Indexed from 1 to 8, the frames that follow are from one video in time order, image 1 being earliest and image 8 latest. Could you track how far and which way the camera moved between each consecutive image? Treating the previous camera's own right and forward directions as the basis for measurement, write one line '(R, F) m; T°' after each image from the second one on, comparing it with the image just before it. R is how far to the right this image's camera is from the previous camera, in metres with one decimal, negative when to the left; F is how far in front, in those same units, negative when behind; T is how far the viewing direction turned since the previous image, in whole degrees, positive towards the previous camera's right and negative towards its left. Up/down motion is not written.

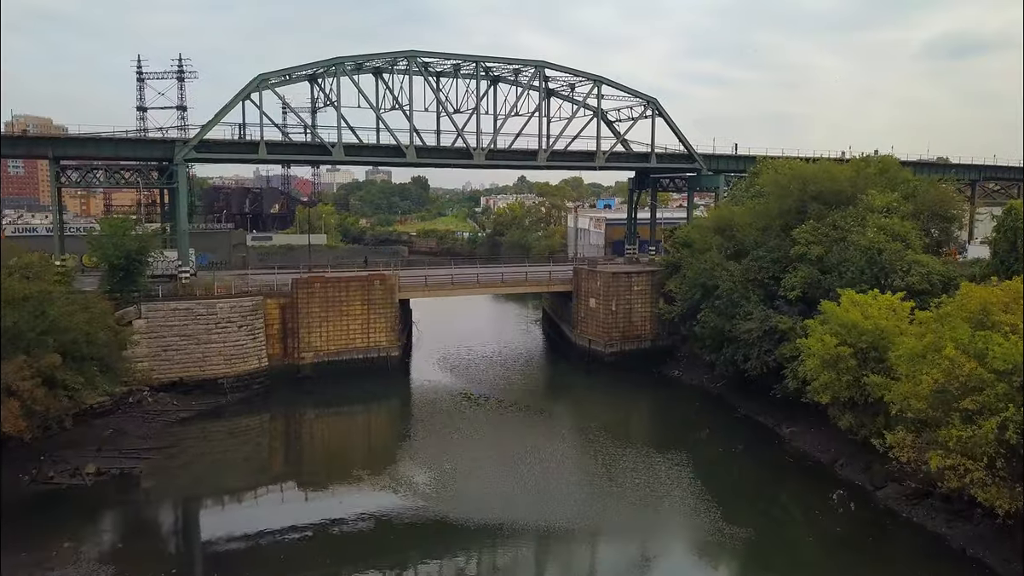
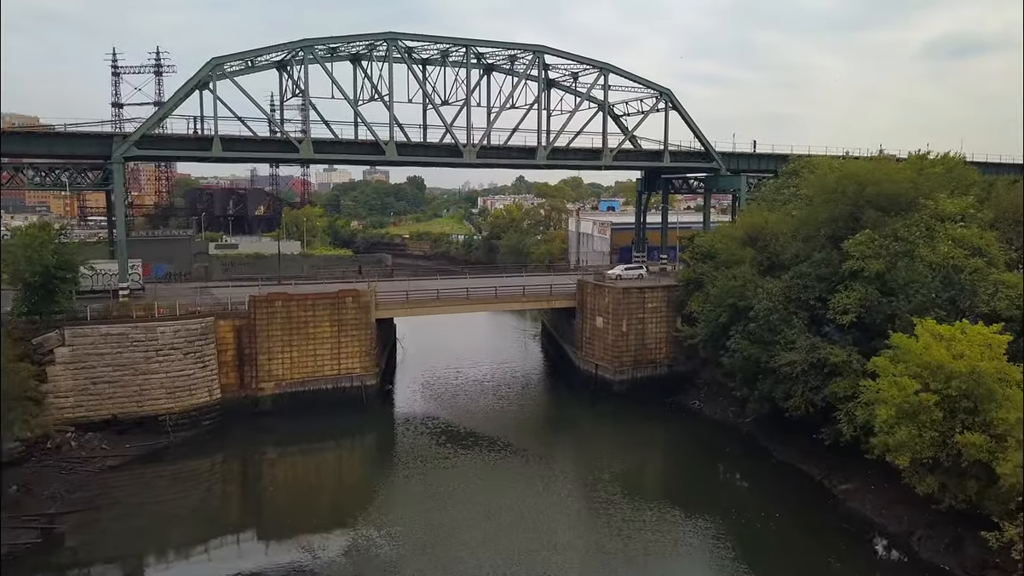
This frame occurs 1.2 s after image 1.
(+0.2, +5.5) m; 0°
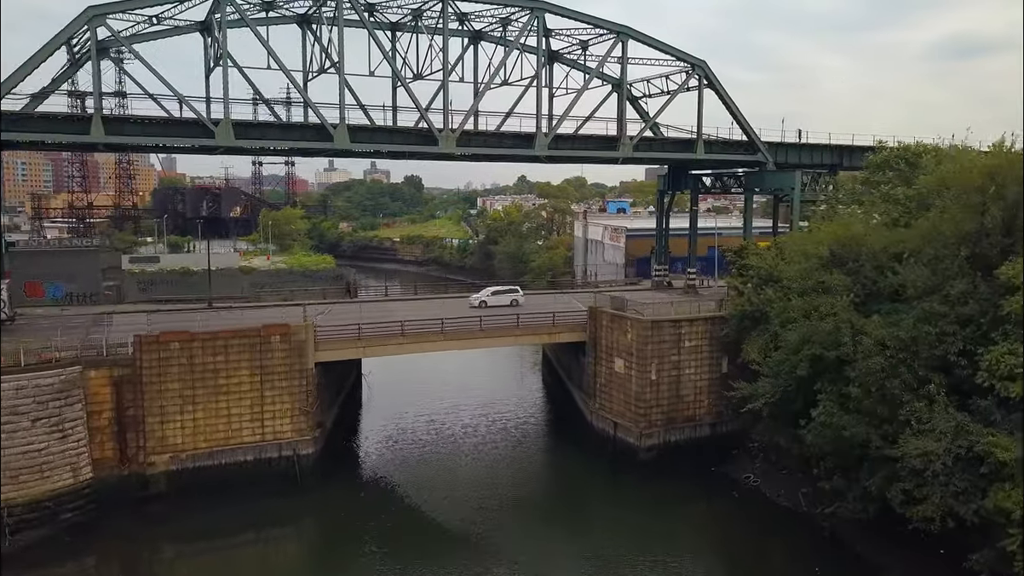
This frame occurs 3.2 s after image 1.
(+0.4, +9.2) m; 0°
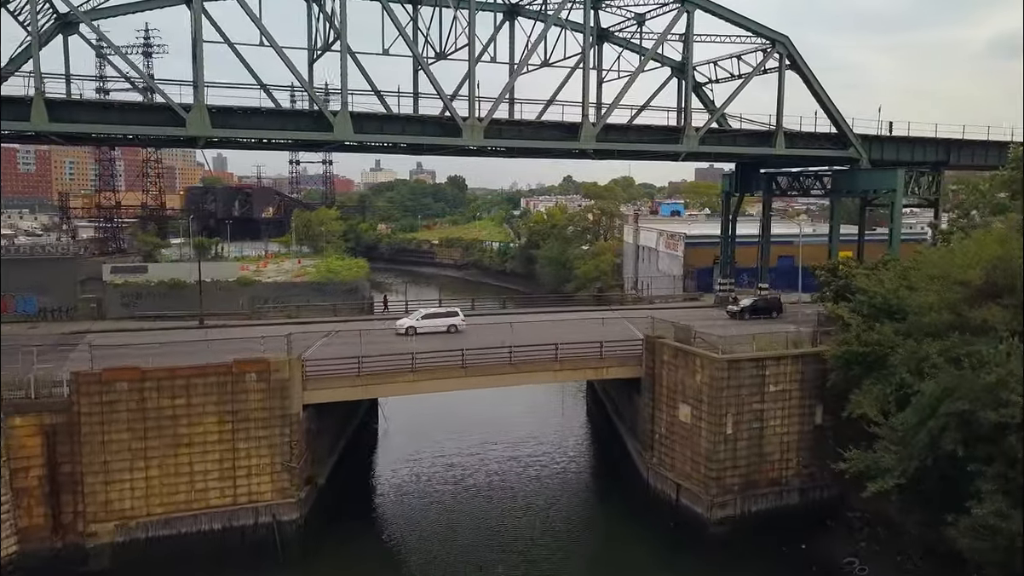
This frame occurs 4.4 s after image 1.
(+0.2, +5.4) m; -3°
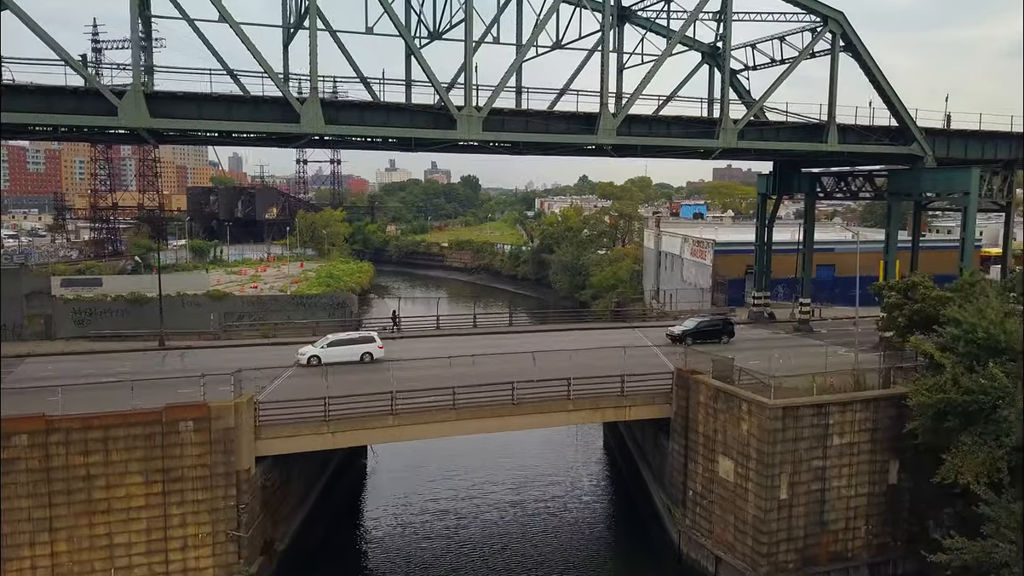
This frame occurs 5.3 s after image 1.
(+0.3, +4.0) m; -1°
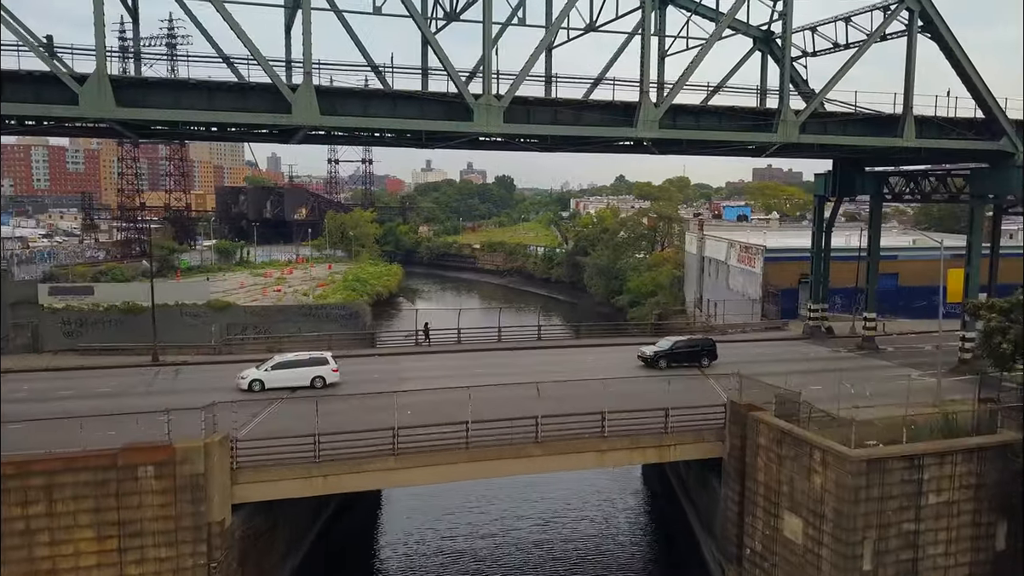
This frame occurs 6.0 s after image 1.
(+0.2, +2.8) m; -2°
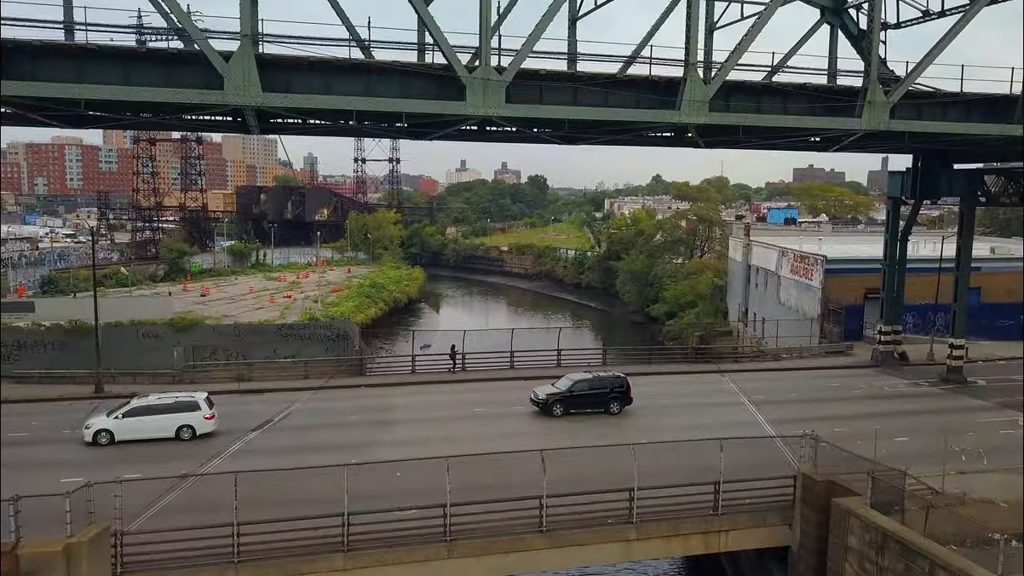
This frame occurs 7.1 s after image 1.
(+0.5, +4.1) m; -2°
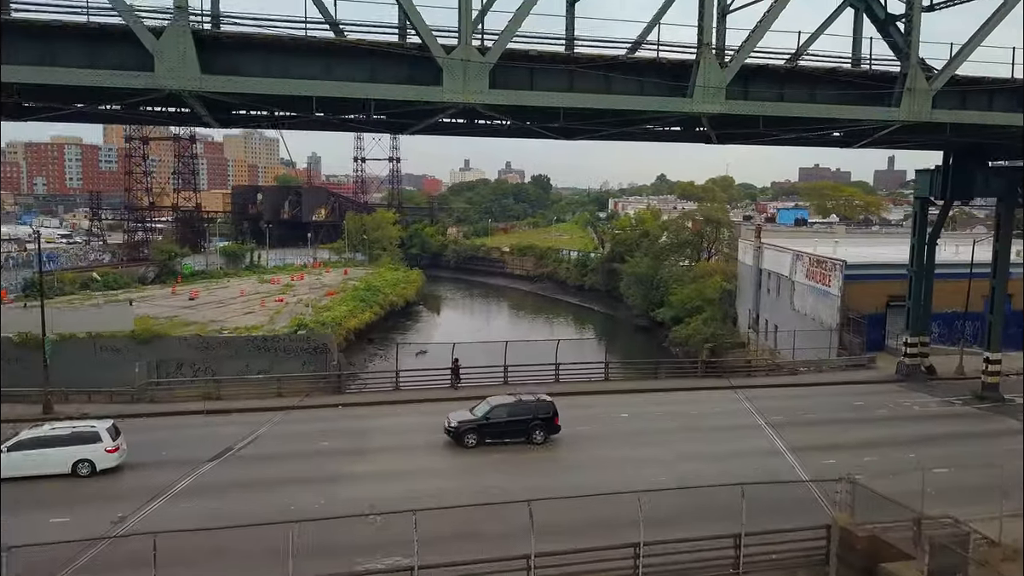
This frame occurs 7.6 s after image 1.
(+0.3, +1.9) m; 0°
